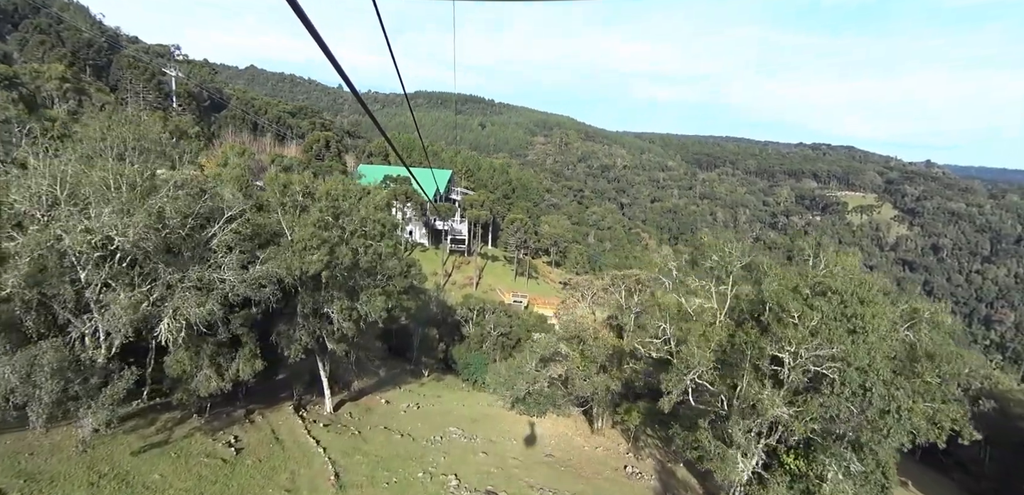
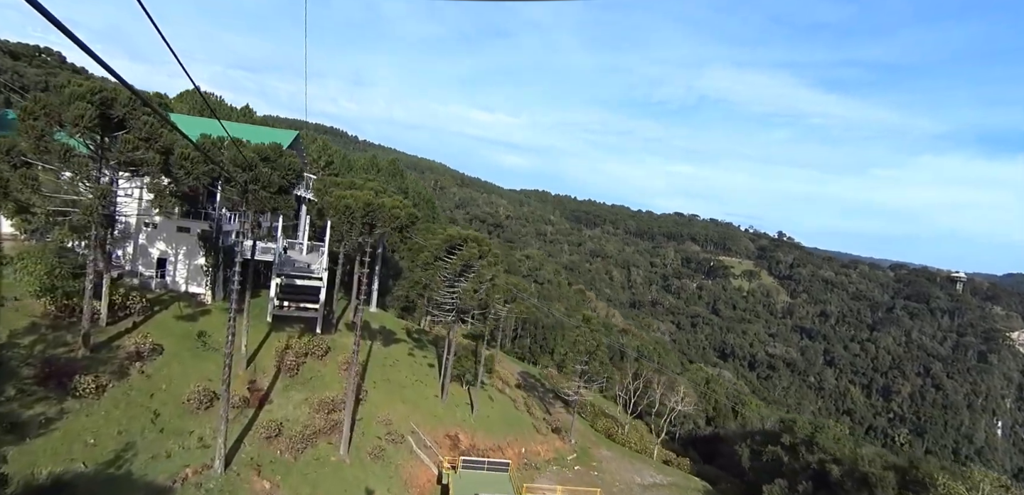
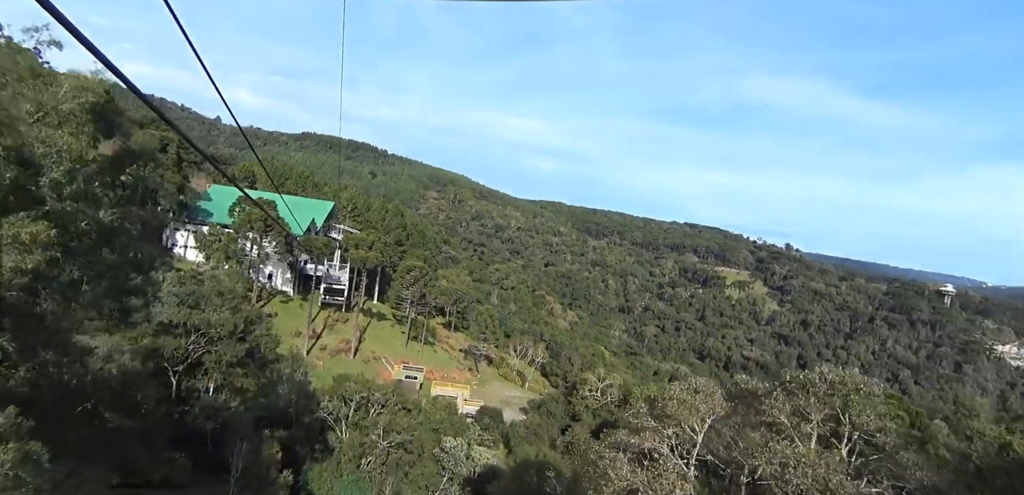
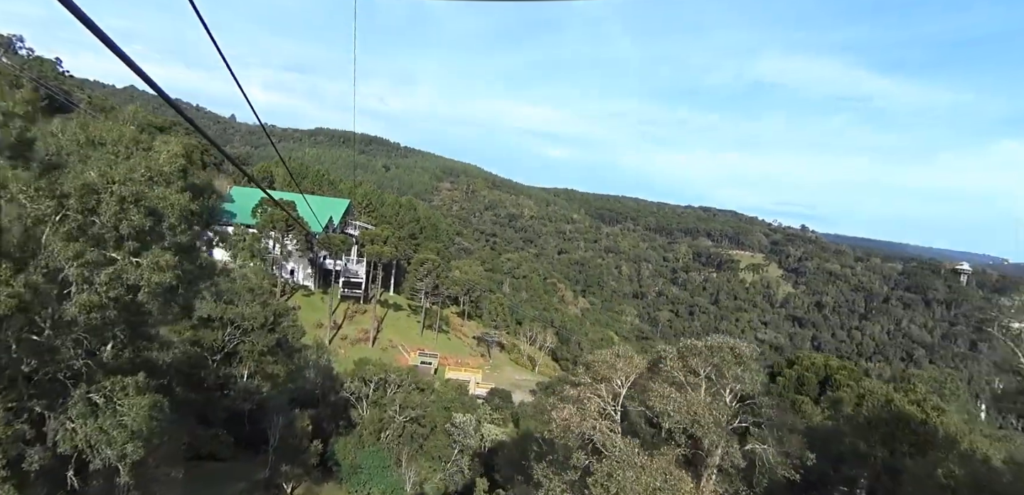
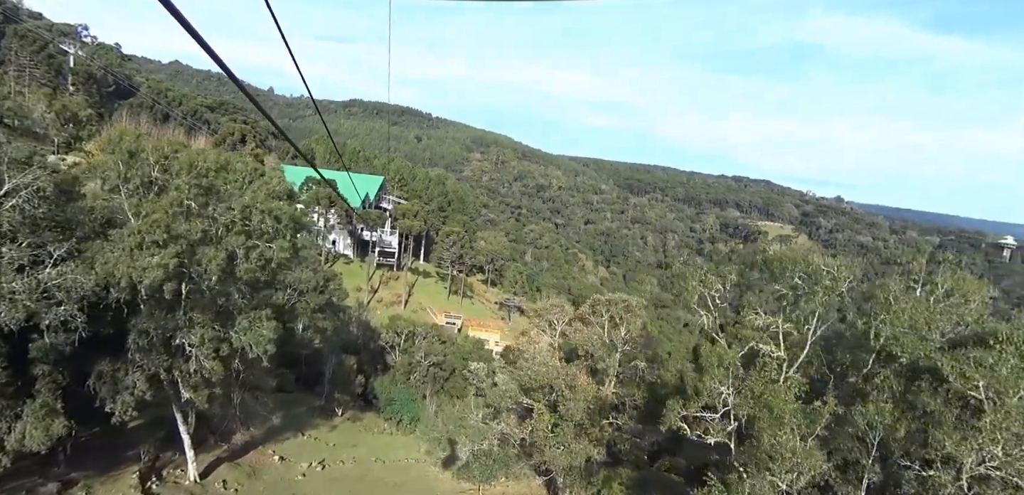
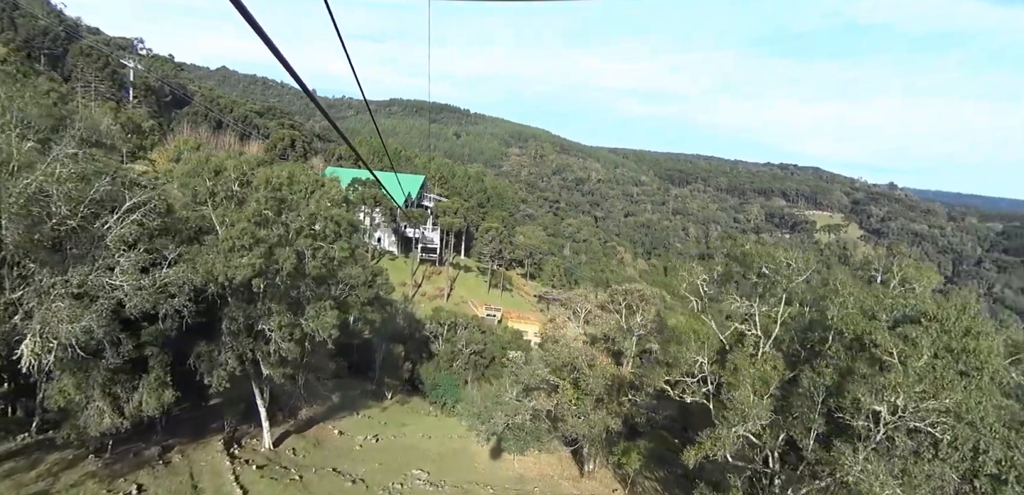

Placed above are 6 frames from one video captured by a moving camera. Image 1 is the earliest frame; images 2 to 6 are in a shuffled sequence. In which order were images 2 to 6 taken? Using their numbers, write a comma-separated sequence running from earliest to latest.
6, 5, 4, 3, 2
